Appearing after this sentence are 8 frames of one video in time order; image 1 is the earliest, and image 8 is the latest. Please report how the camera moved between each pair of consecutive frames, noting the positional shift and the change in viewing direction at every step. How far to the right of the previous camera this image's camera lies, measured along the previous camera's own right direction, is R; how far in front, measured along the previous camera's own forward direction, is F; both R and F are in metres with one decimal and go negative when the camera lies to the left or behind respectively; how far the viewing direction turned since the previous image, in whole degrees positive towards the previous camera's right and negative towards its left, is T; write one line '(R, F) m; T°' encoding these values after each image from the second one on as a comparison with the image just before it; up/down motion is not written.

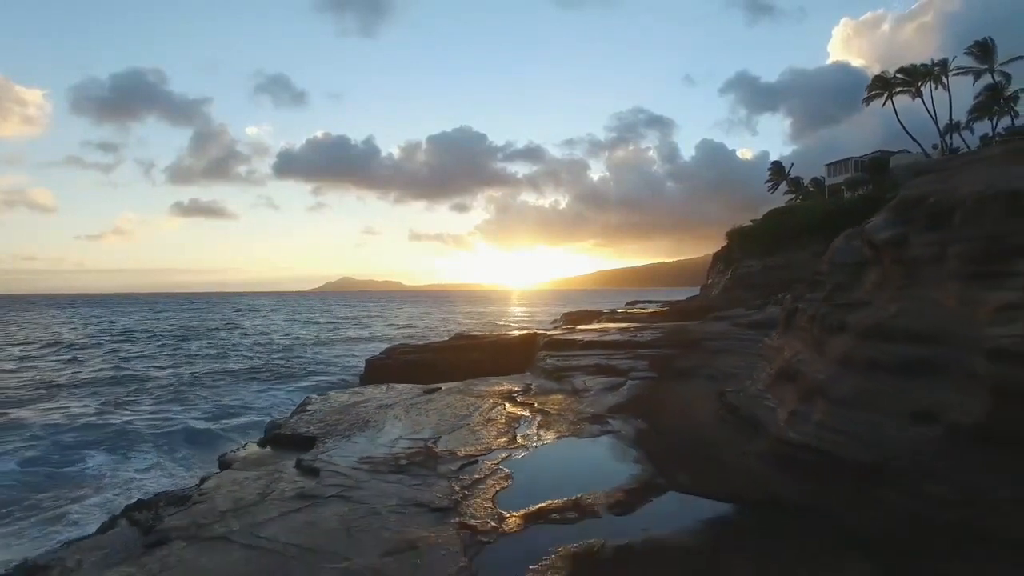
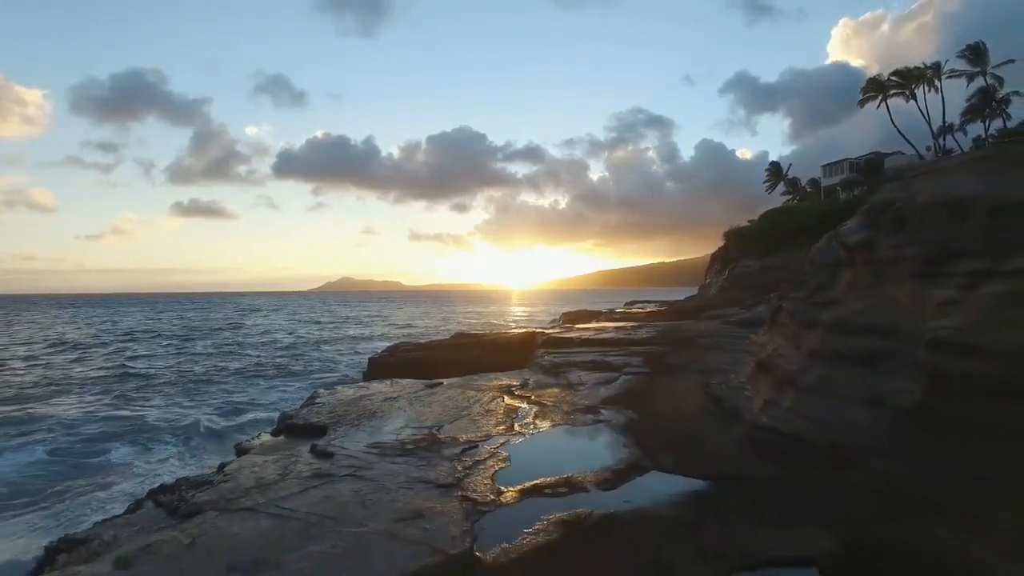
(0.0, -1.0) m; 0°
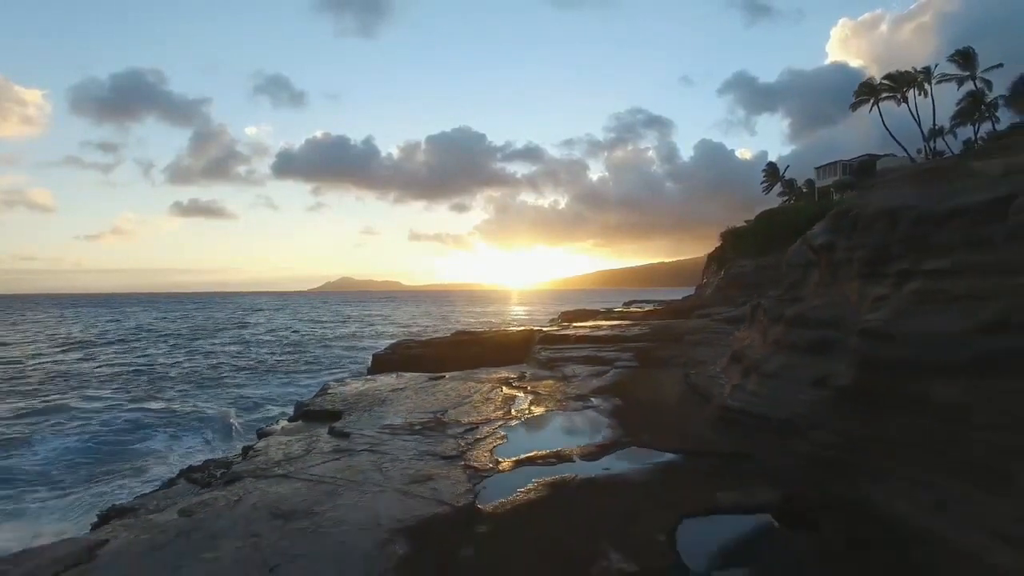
(+0.1, -1.5) m; 0°
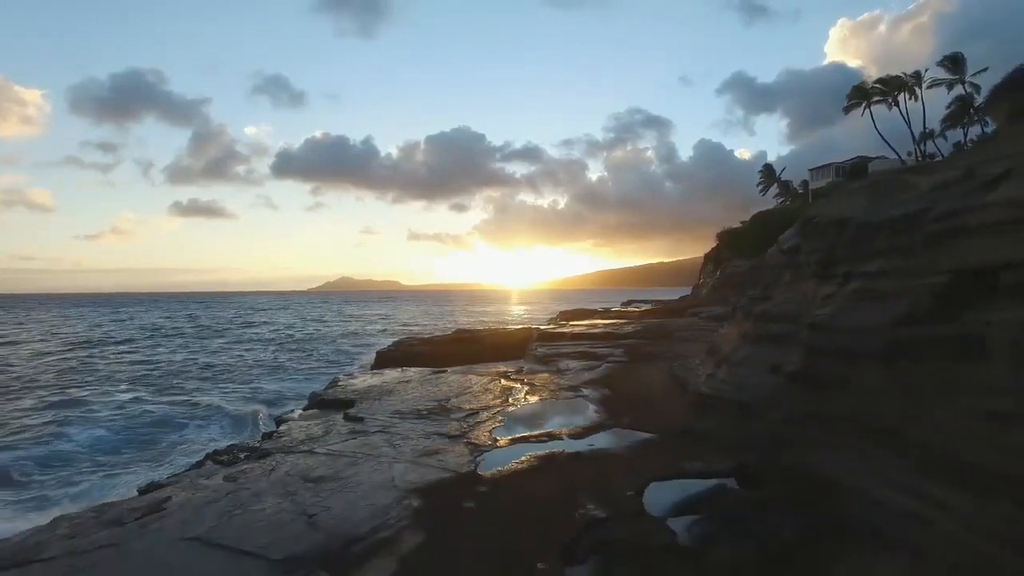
(+0.1, -1.5) m; 0°
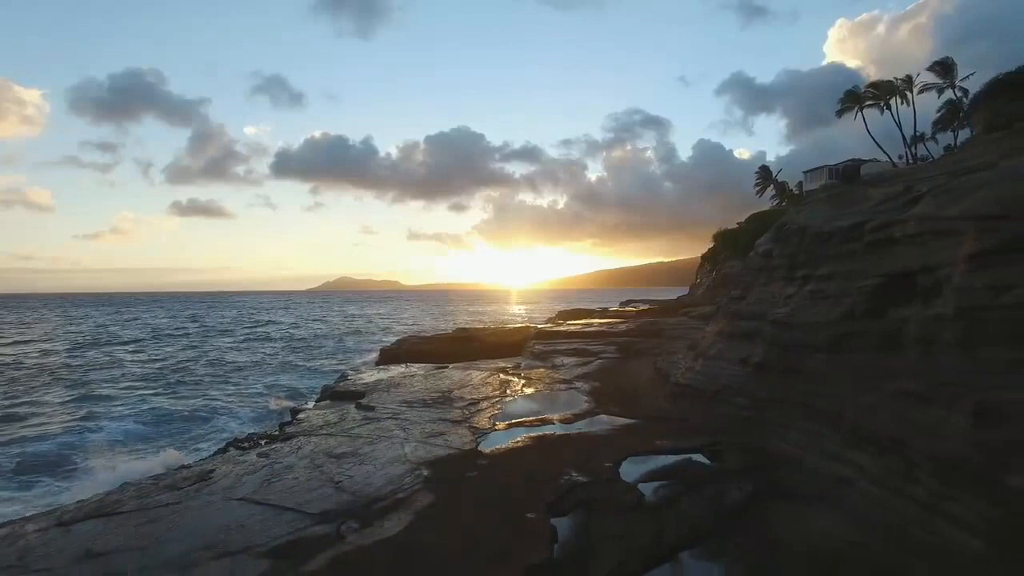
(+0.1, -1.5) m; 0°
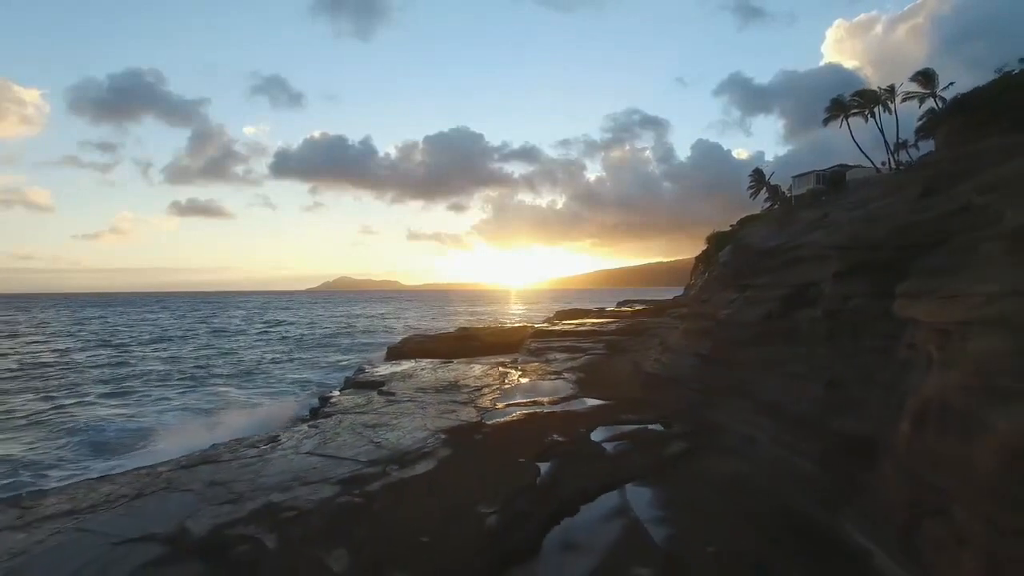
(0.0, -3.1) m; 0°
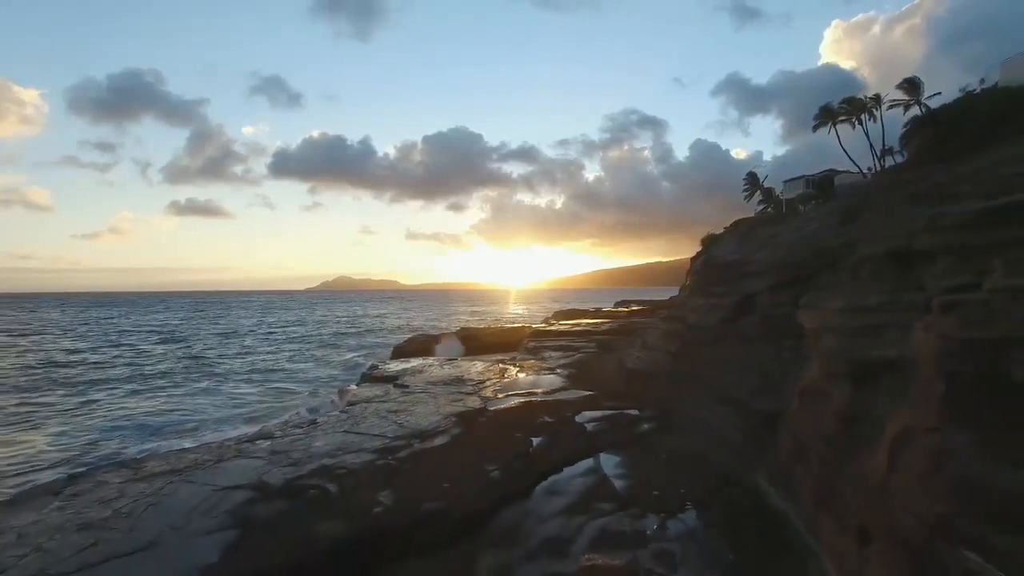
(0.0, -2.8) m; 0°
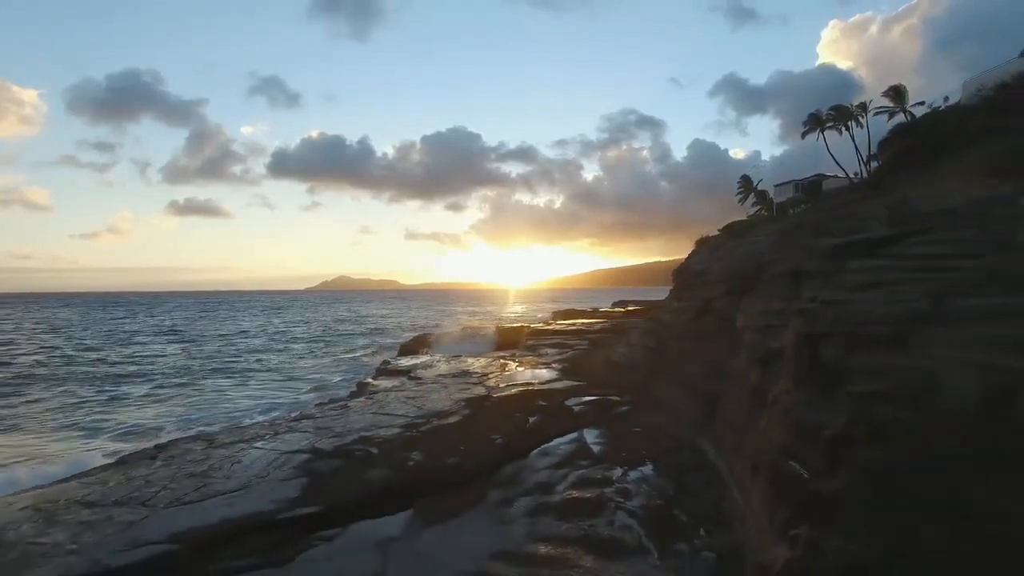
(0.0, -3.0) m; 0°
